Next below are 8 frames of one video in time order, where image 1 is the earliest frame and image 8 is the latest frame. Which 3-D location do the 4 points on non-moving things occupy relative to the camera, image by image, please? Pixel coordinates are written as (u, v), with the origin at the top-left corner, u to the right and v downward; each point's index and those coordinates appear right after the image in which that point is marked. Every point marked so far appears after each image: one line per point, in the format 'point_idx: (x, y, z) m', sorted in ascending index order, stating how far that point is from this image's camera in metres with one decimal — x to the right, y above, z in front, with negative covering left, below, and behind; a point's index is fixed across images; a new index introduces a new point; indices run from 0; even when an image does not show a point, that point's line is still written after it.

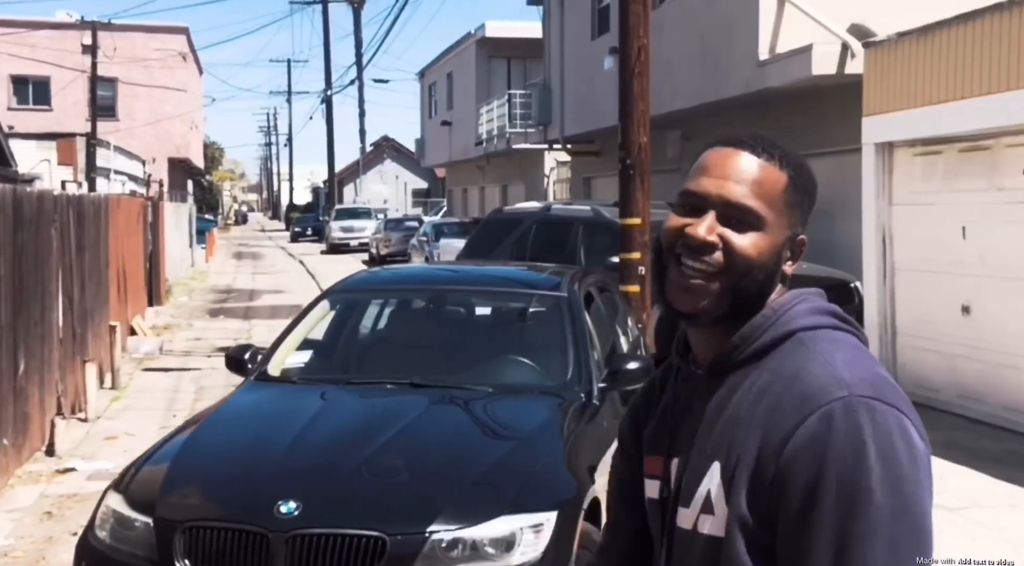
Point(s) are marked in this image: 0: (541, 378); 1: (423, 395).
0: (+0.1, -0.5, +4.7) m
1: (-0.5, -0.5, +4.3) m
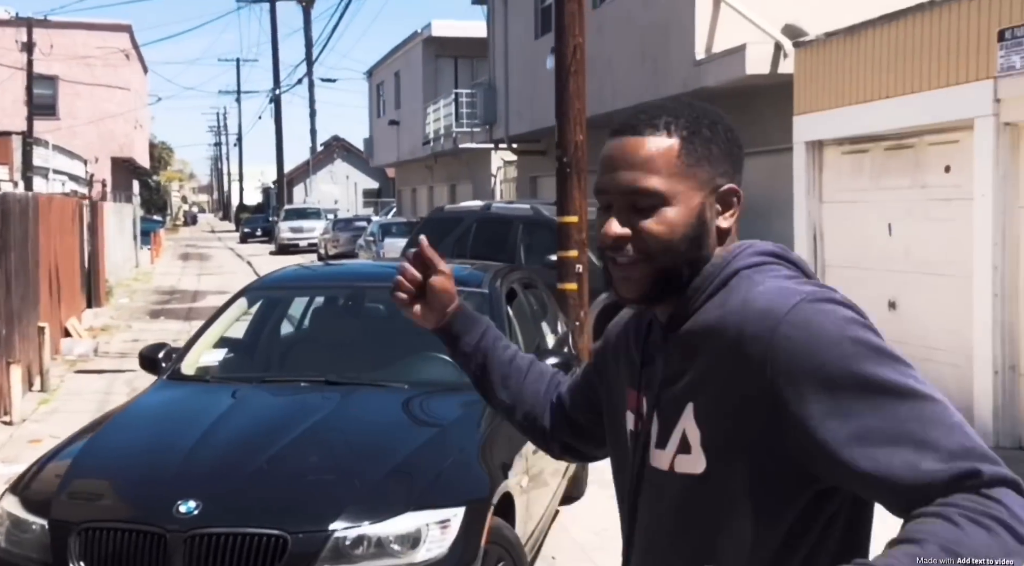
0: (-0.3, -0.4, +4.7) m
1: (-0.9, -0.5, +4.3) m
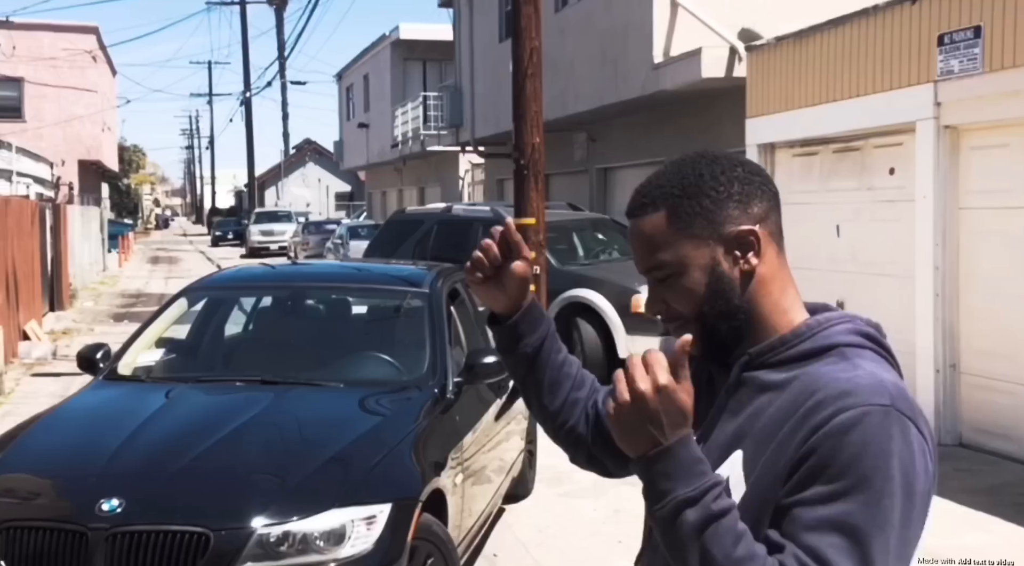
0: (-0.6, -0.4, +4.7) m
1: (-1.2, -0.5, +4.3) m
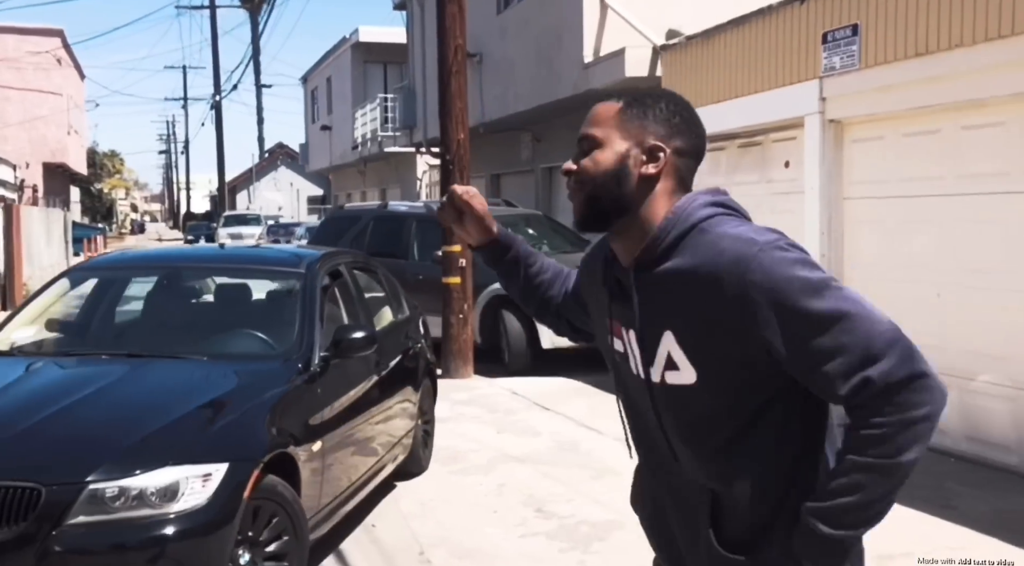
0: (-1.3, -0.3, +4.9) m
1: (-1.9, -0.4, +4.5) m
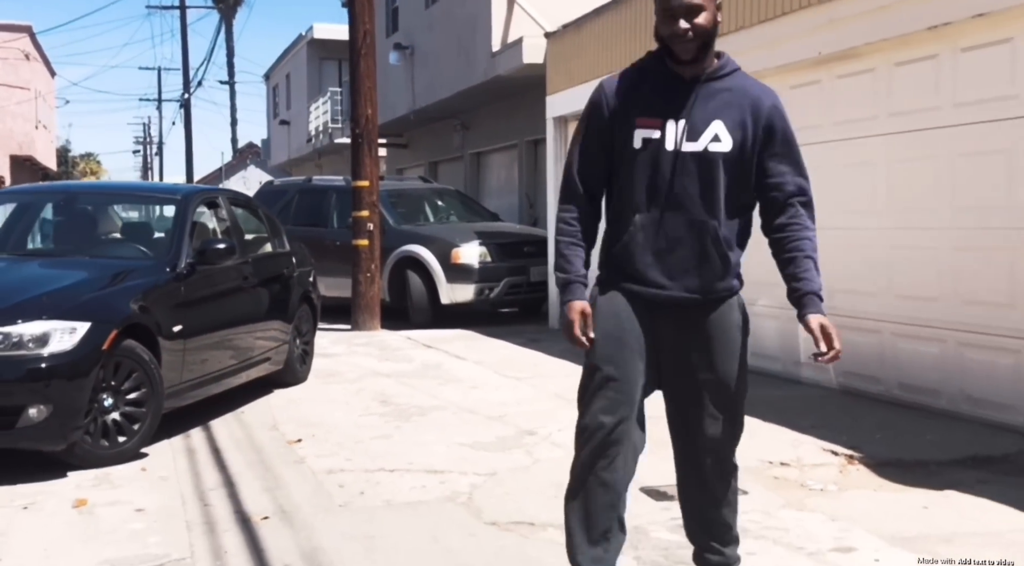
0: (-2.5, +0.2, +6.1) m
1: (-3.0, +0.1, +5.7) m
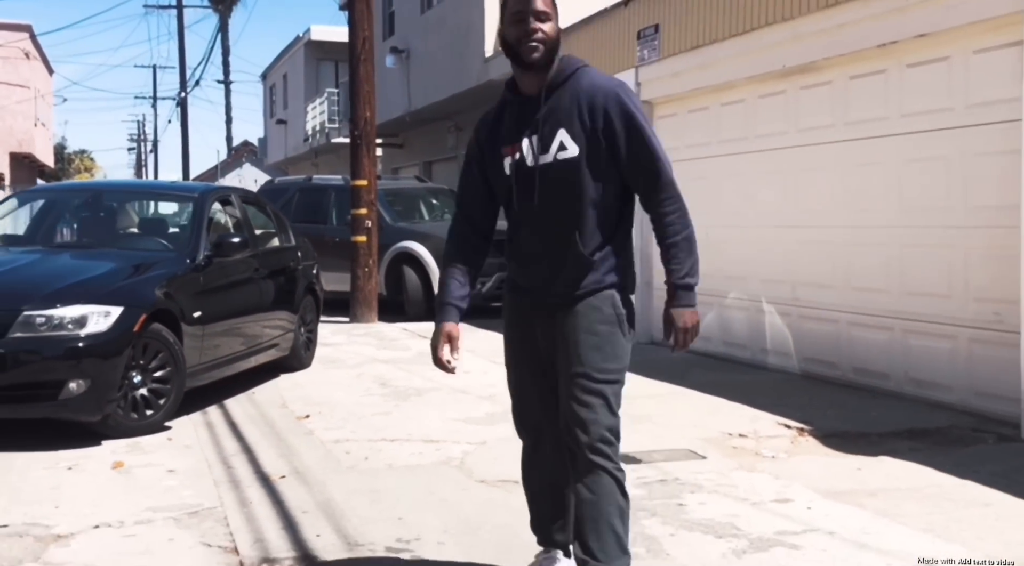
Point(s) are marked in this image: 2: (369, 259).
0: (-2.5, +0.3, +6.7) m
1: (-3.1, +0.2, +6.2) m
2: (-1.9, +0.3, +12.0) m
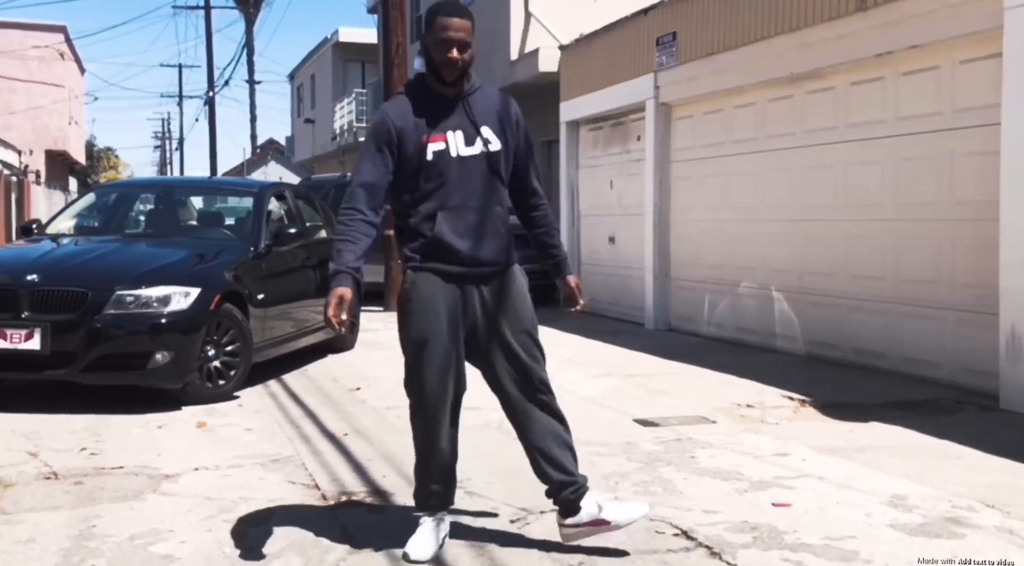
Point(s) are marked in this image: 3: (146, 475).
0: (-2.3, +0.4, +7.4) m
1: (-2.9, +0.3, +7.0) m
2: (-1.5, +0.4, +12.7) m
3: (-1.8, -1.0, +4.5) m
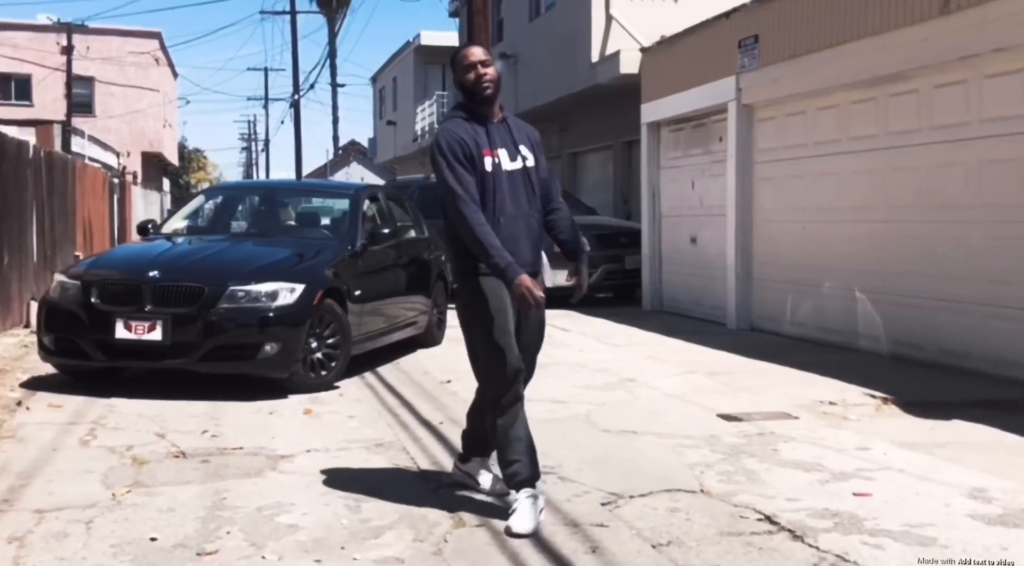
0: (-1.6, +0.4, +7.8) m
1: (-2.2, +0.3, +7.5) m
2: (-0.4, +0.5, +13.0) m
3: (-1.3, -0.9, +4.9) m
